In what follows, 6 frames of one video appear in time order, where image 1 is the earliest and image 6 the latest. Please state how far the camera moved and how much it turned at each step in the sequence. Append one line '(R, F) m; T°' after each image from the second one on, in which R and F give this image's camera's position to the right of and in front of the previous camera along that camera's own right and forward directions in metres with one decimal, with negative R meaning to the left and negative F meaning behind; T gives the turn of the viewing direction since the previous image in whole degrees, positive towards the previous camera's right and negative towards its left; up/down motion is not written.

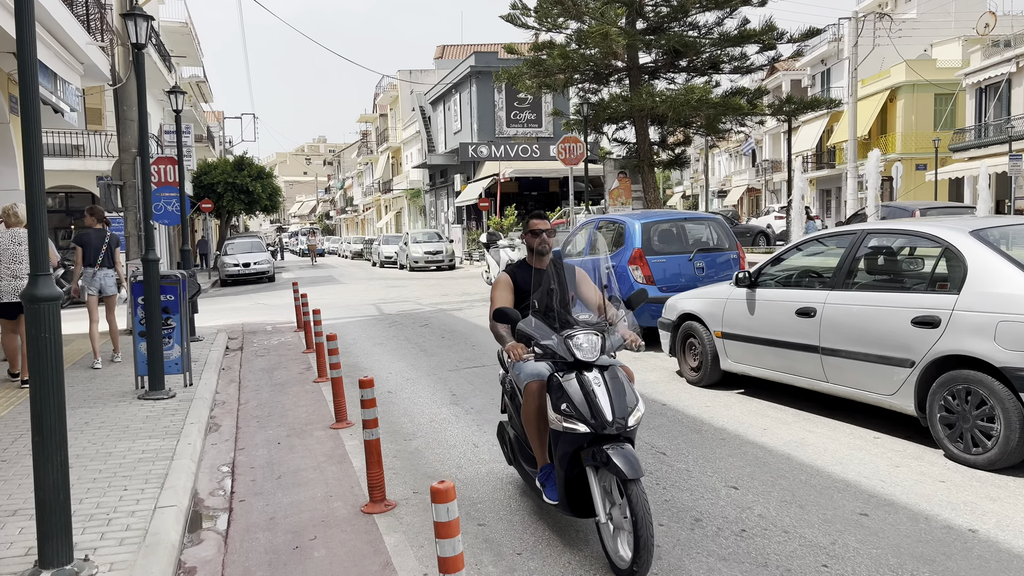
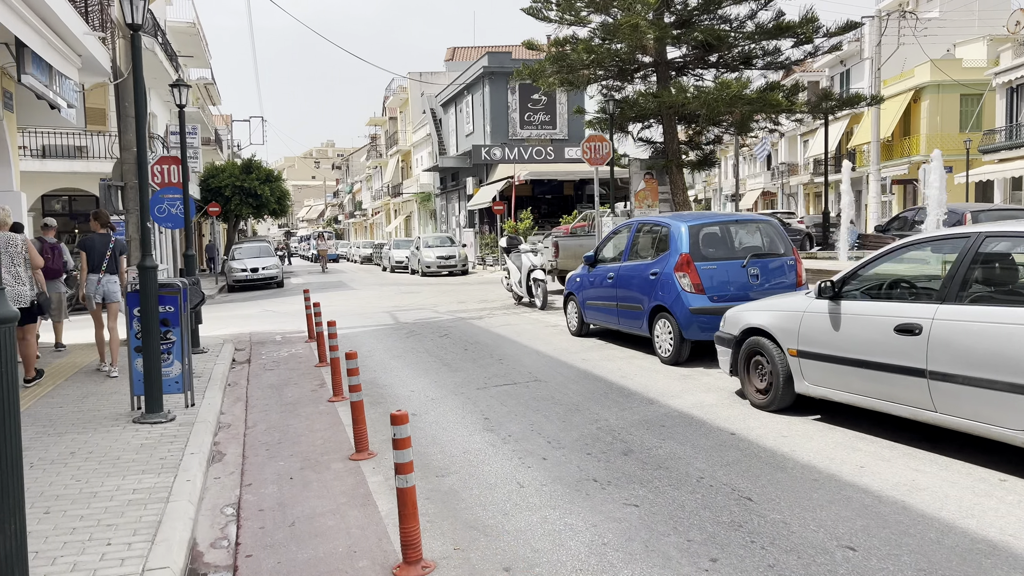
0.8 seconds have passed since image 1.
(-0.3, +0.8) m; -1°
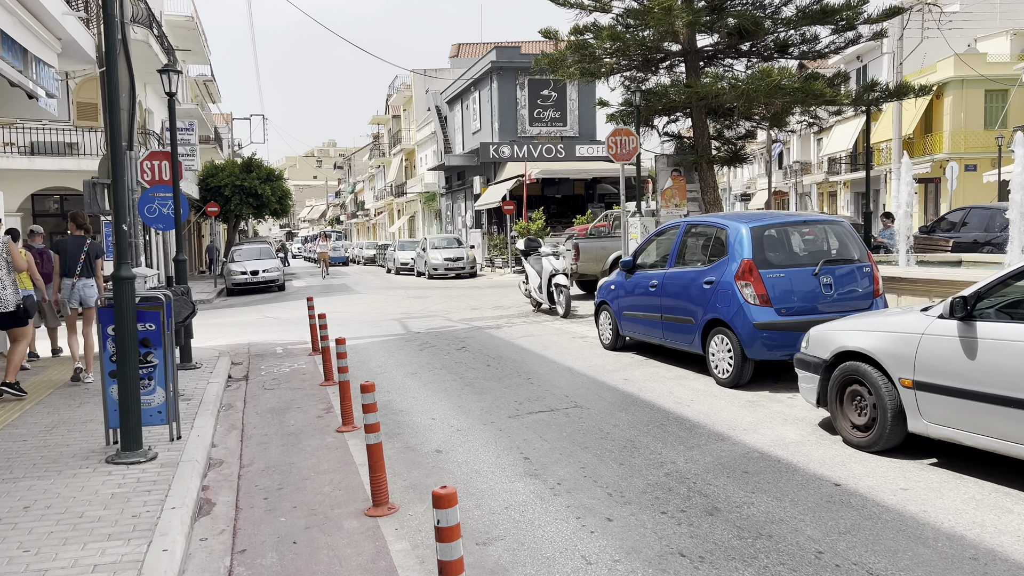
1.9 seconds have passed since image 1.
(-0.3, +1.1) m; 0°
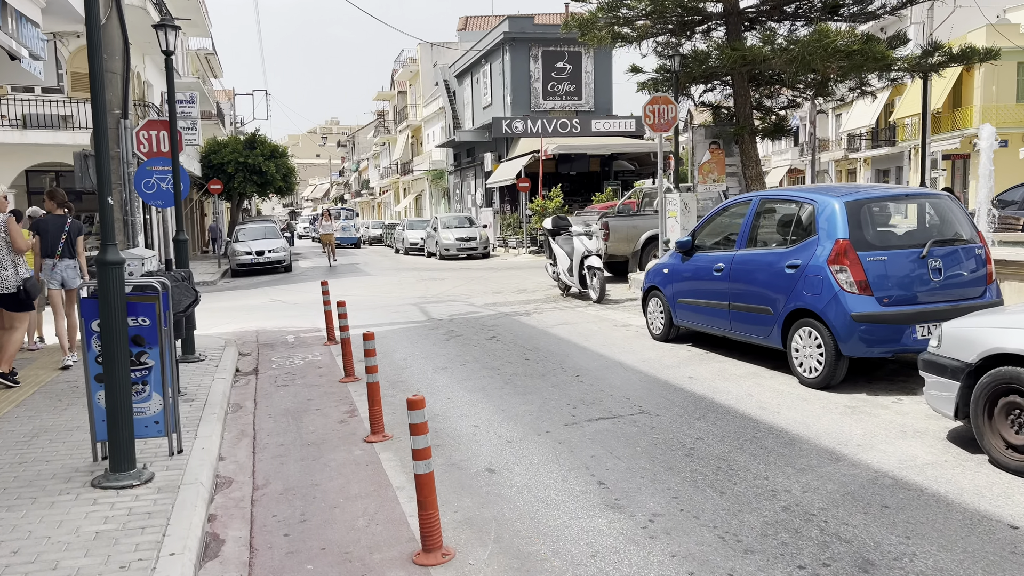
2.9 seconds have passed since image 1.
(-0.4, +1.0) m; 0°
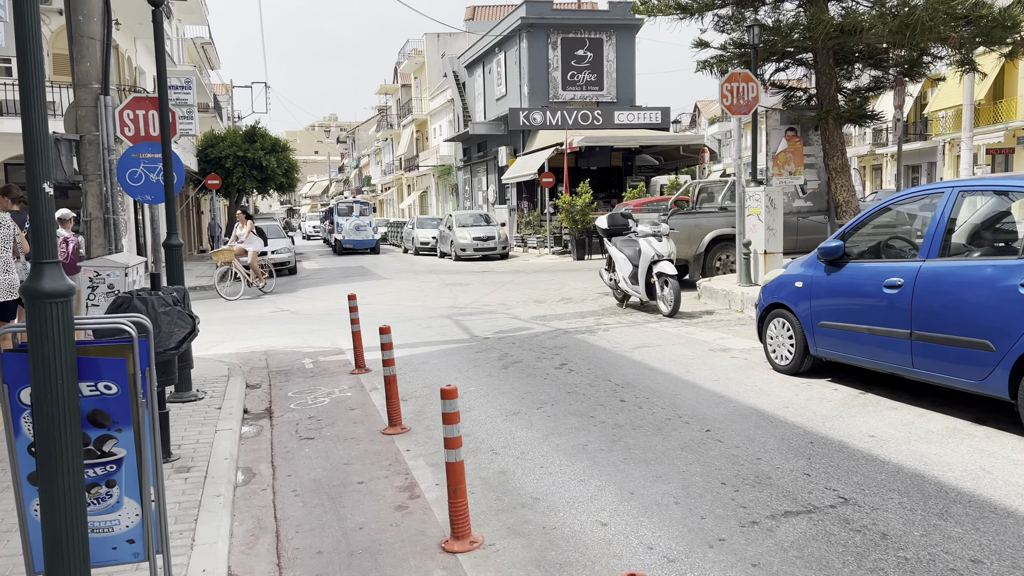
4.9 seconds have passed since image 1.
(-0.8, +1.9) m; 0°
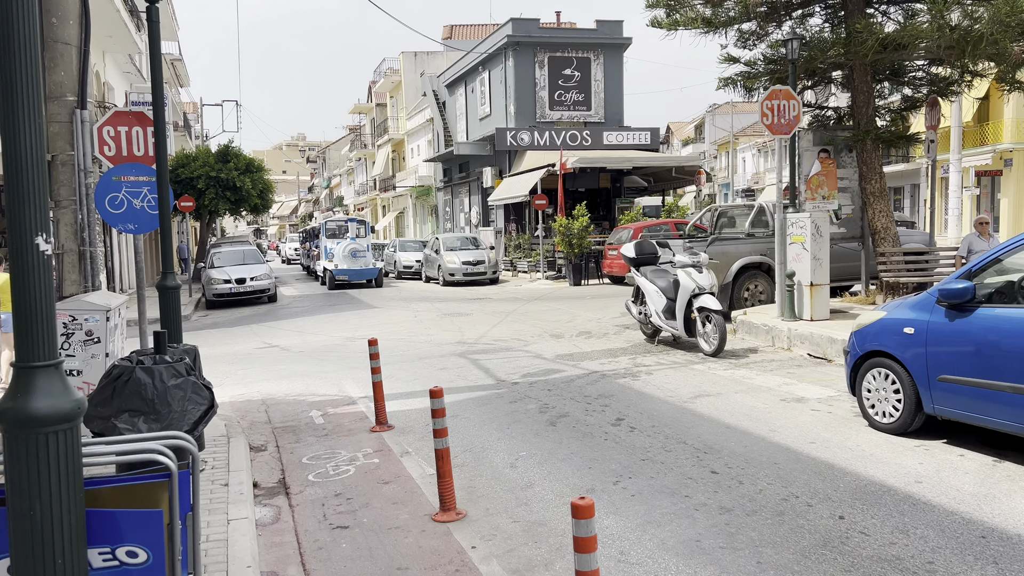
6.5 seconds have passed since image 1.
(-0.7, +1.0) m; +2°
